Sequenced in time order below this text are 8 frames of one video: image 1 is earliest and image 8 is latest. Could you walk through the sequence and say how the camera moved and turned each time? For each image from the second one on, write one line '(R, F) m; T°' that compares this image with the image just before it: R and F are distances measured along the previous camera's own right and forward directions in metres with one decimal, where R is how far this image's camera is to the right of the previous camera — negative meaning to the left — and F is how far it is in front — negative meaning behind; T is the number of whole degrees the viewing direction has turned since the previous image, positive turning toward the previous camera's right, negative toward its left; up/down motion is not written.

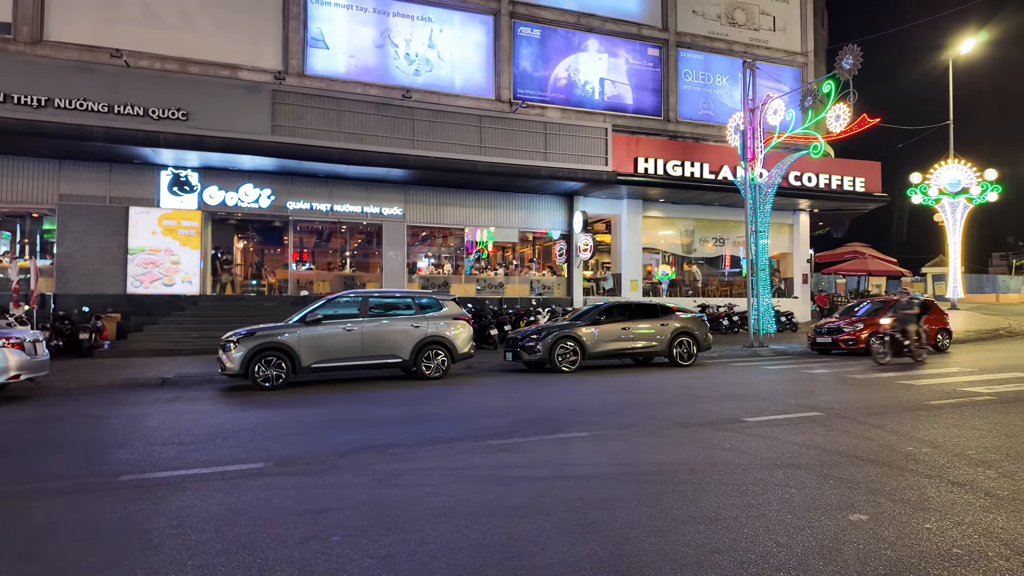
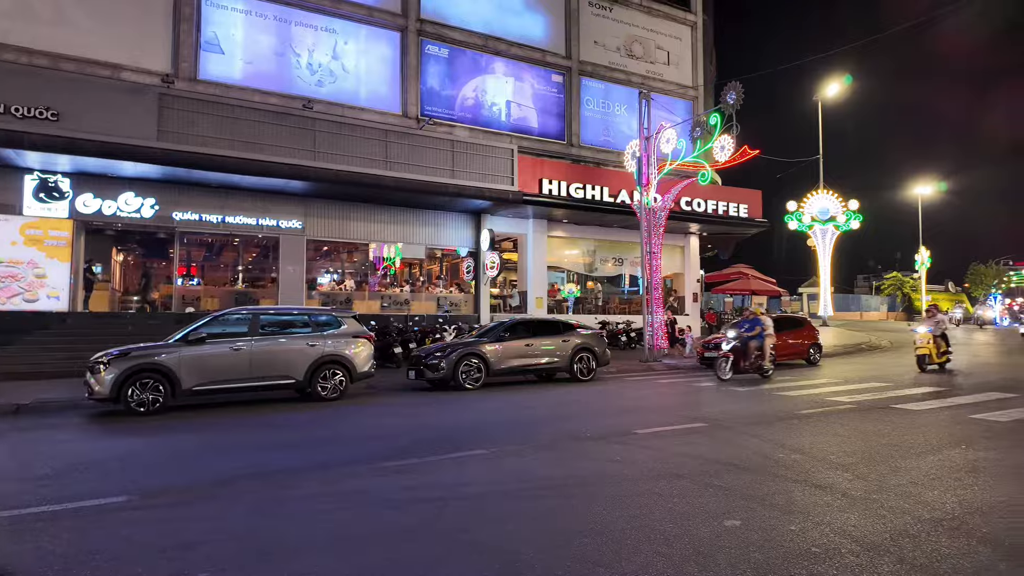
(+0.1, 0.0) m; +9°
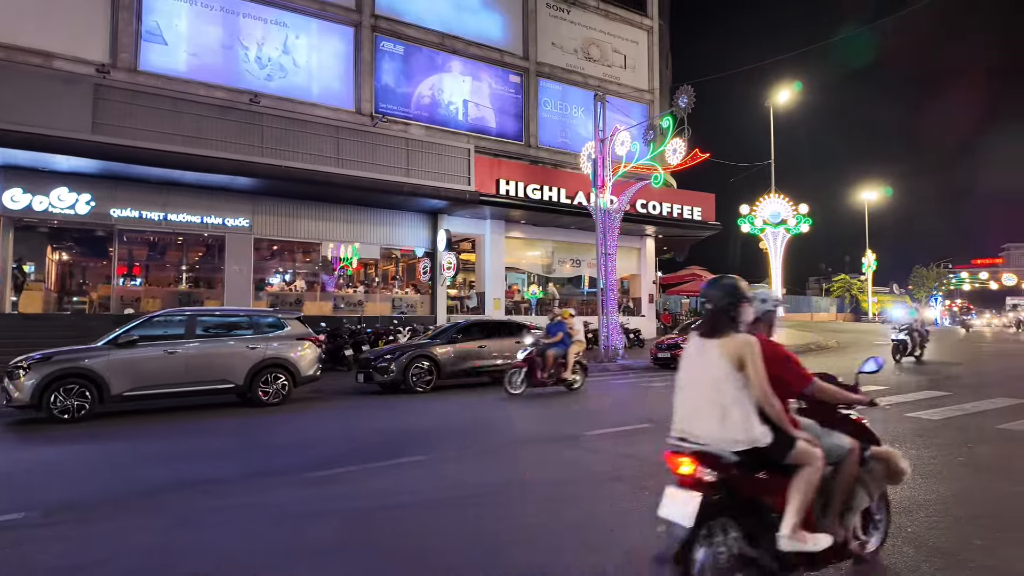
(+0.2, +0.1) m; +4°
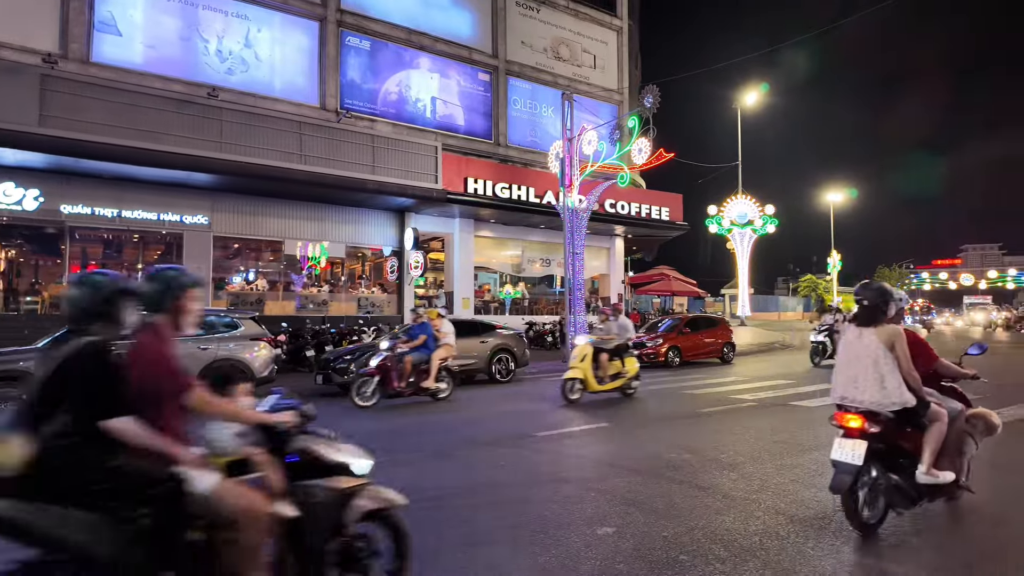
(+0.2, +0.1) m; +2°
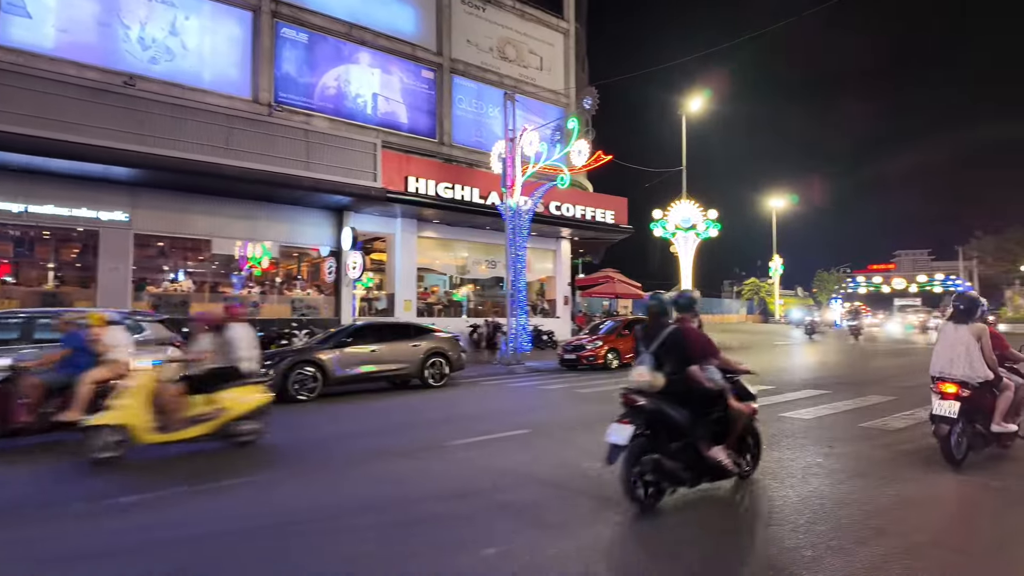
(+0.5, +0.3) m; +4°
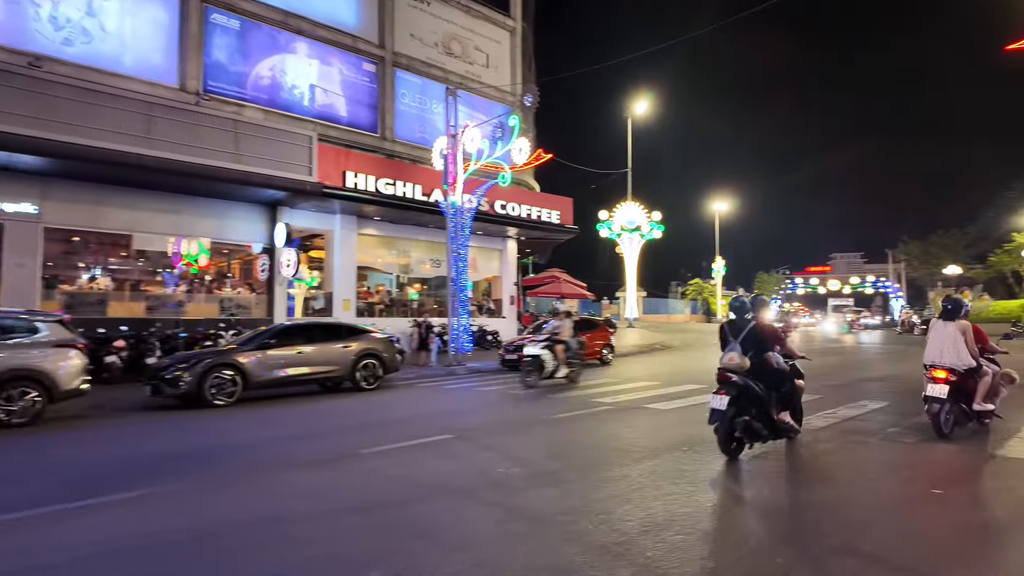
(+0.4, +0.3) m; +5°
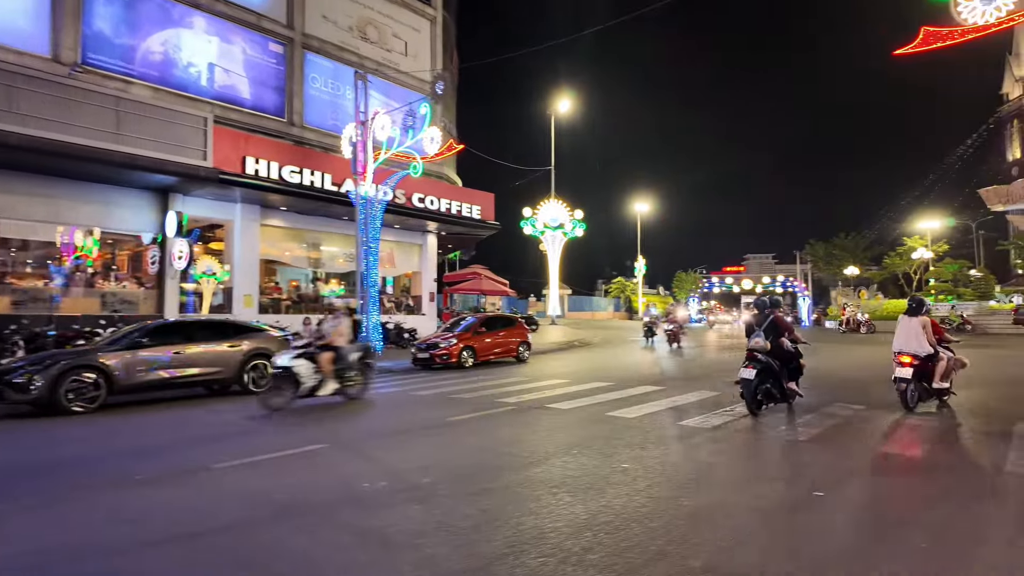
(+0.5, +0.5) m; +7°
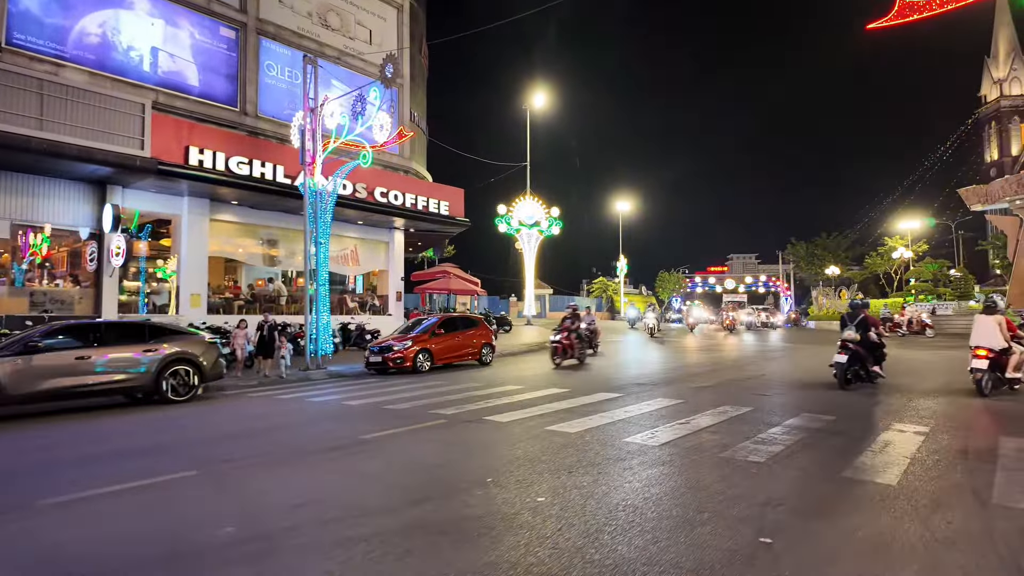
(+0.7, +0.9) m; +1°
